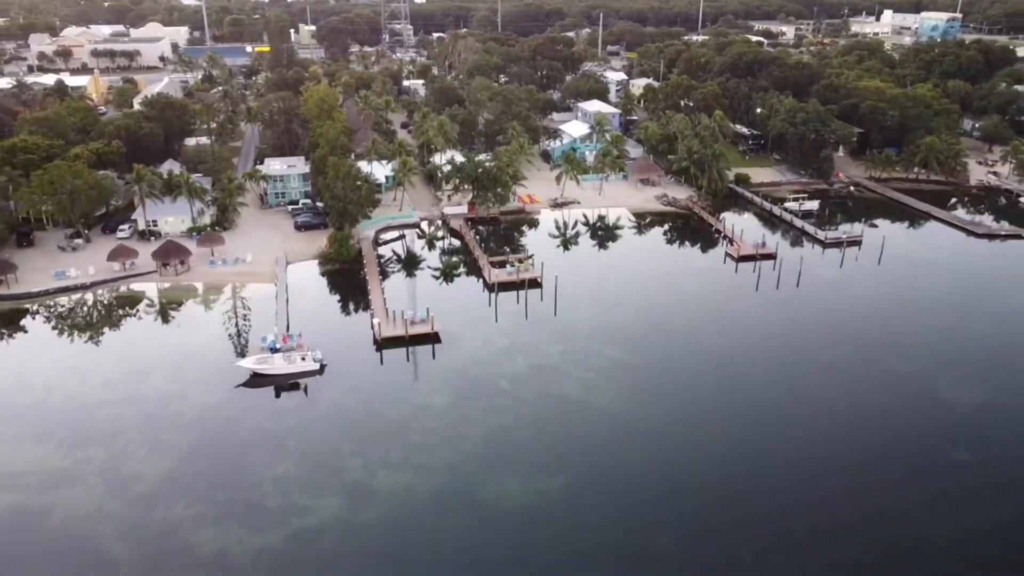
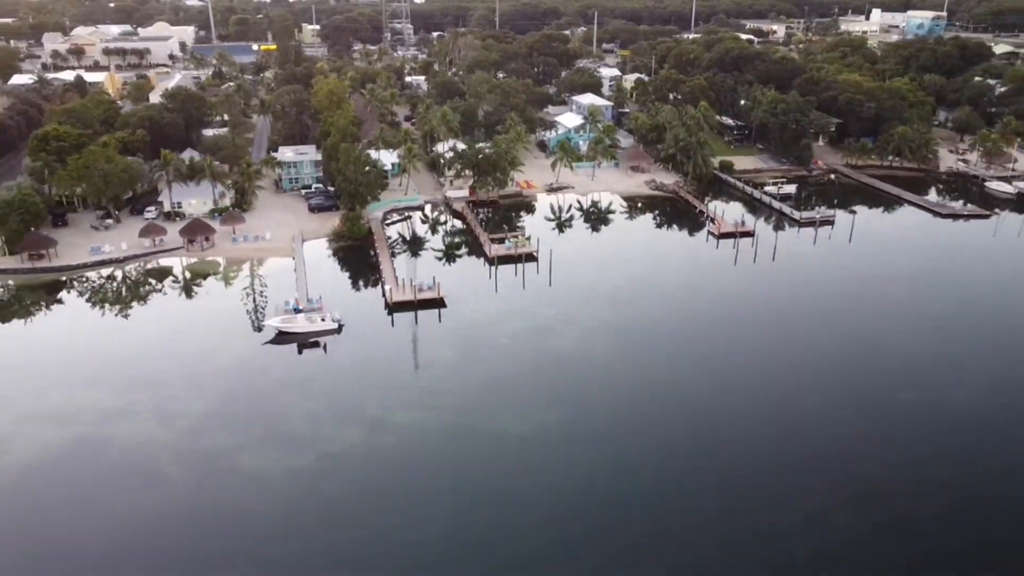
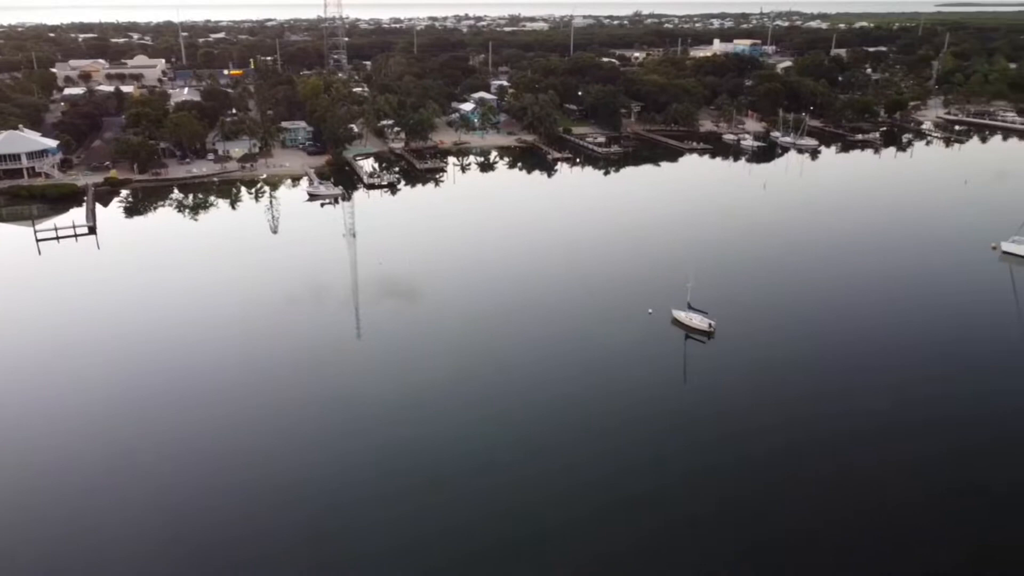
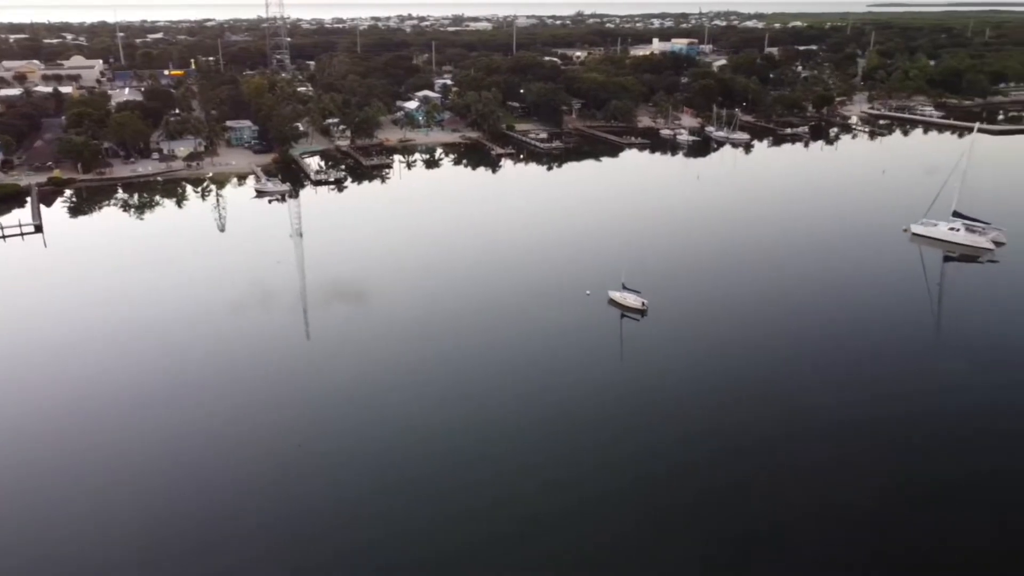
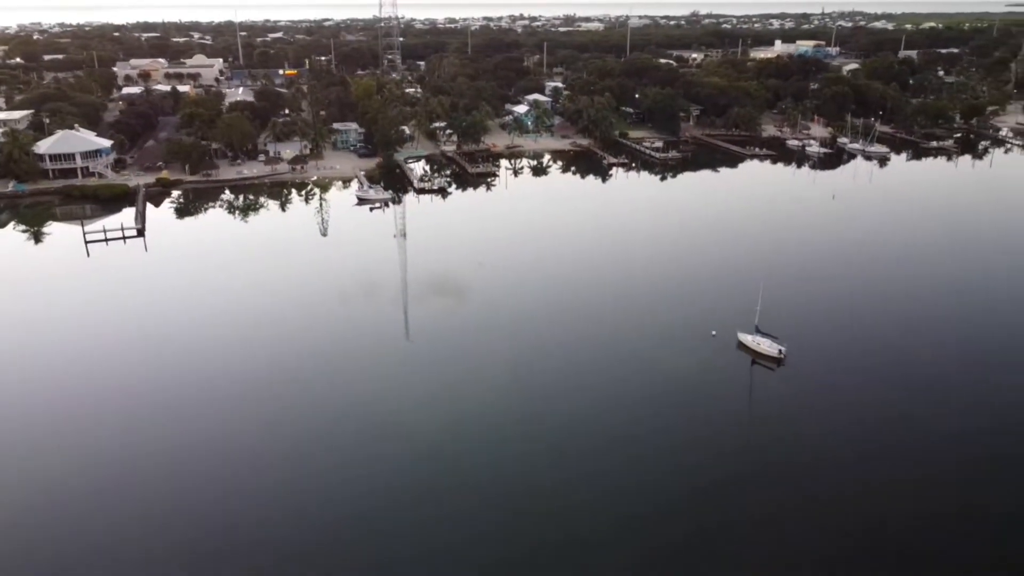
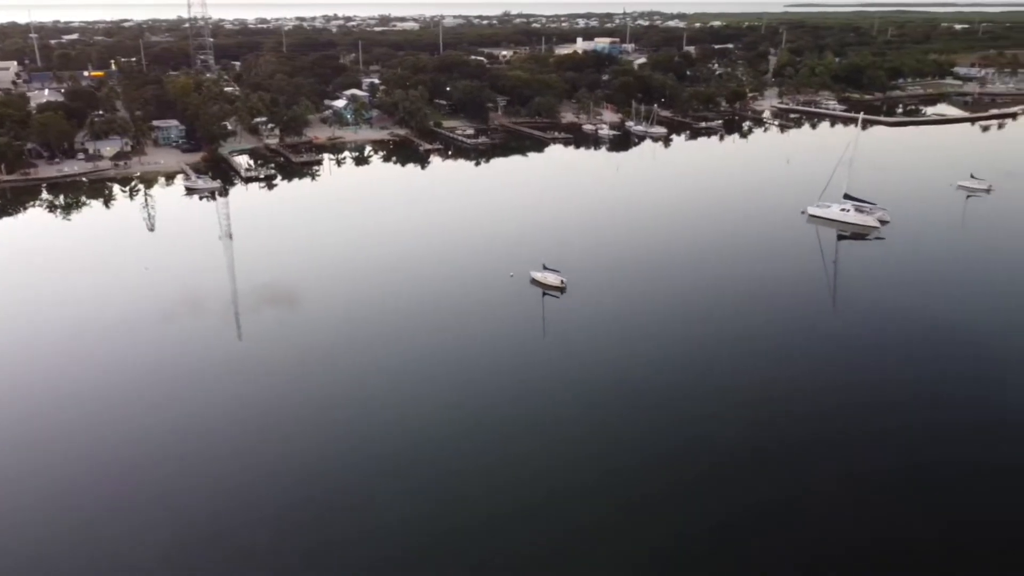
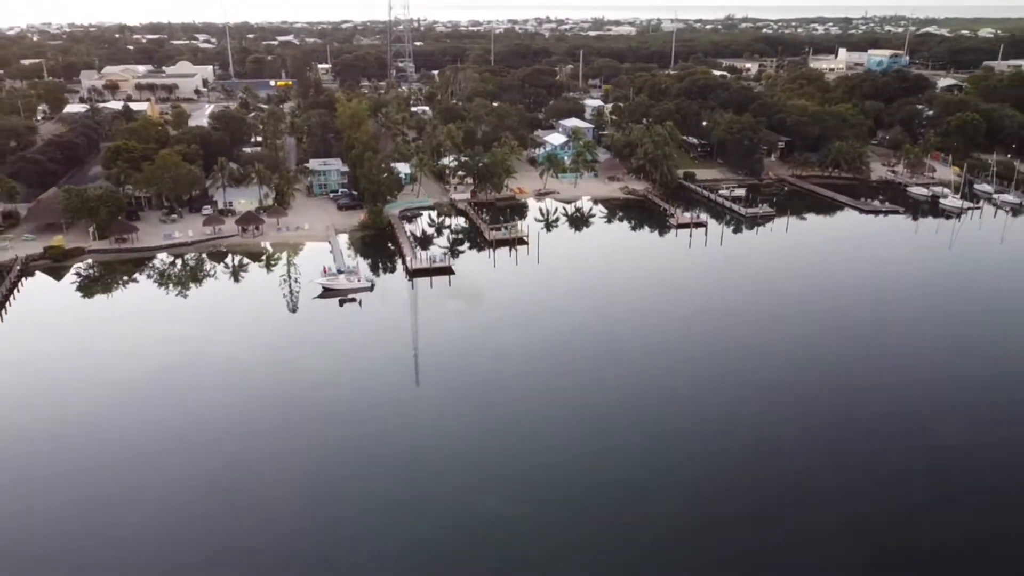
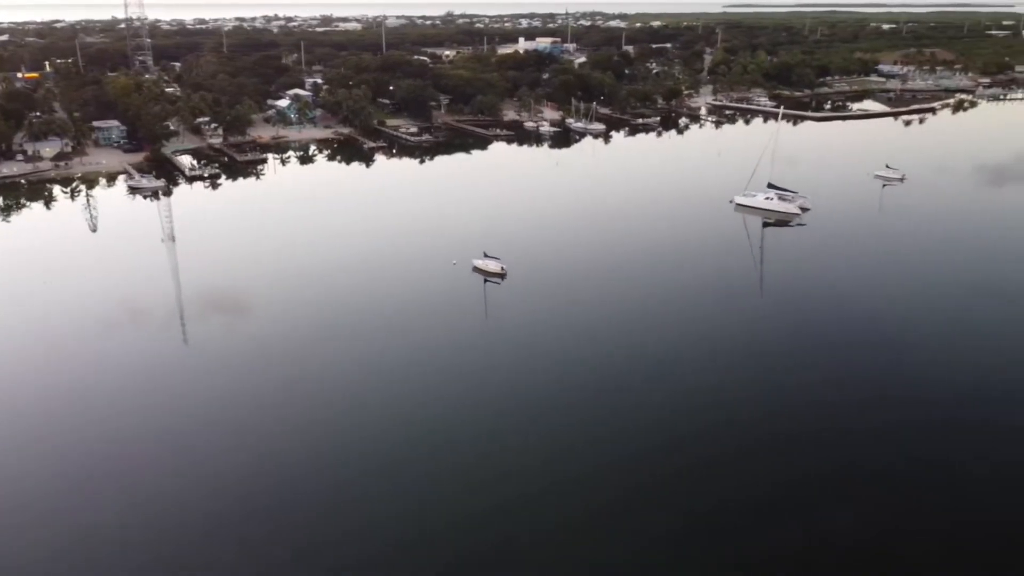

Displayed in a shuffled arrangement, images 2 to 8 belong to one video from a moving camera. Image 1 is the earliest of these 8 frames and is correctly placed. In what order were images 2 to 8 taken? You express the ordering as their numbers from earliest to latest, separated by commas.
2, 7, 5, 3, 4, 6, 8
